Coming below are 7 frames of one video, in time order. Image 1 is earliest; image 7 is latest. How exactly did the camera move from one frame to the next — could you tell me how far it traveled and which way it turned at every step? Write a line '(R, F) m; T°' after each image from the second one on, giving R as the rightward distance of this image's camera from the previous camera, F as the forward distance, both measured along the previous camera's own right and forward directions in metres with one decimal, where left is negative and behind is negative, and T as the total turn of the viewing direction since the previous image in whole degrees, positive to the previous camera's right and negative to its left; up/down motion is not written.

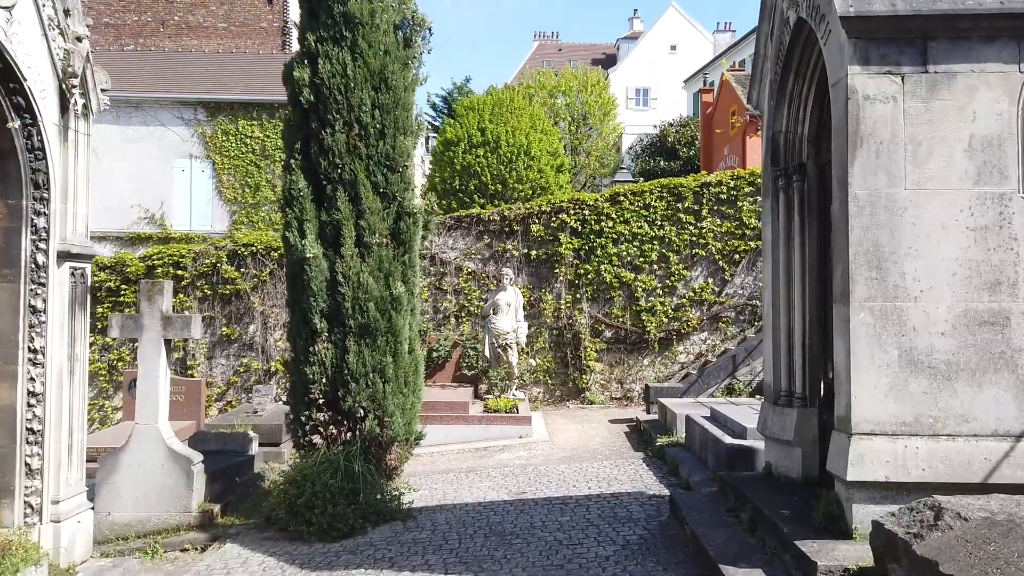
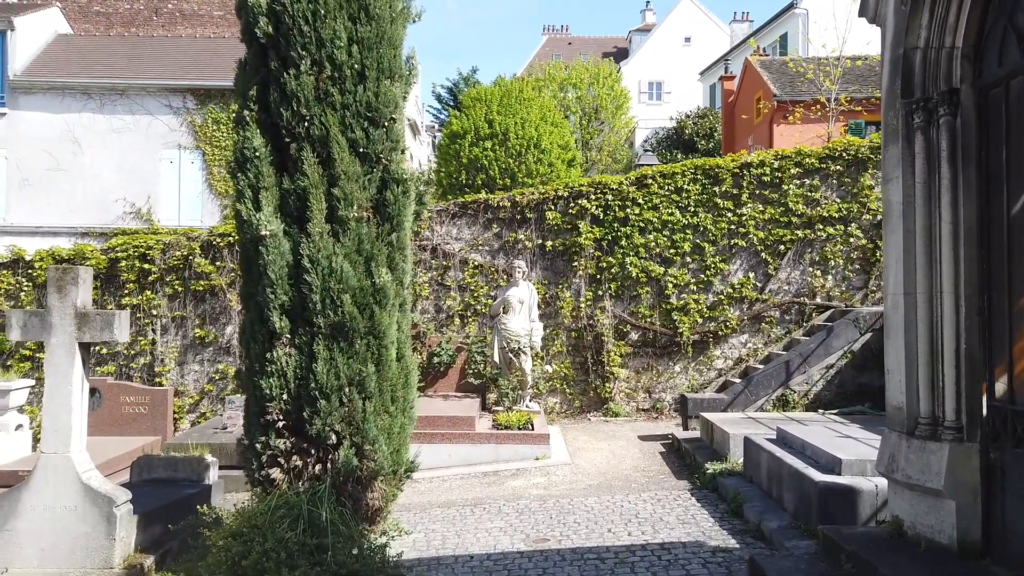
(-0.1, +1.5) m; -1°
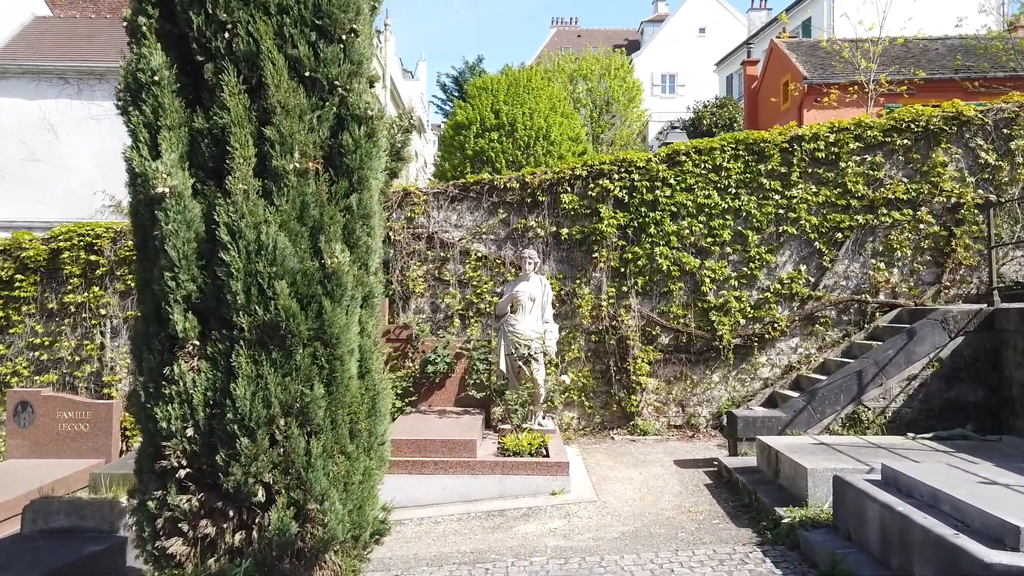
(0.0, +1.6) m; -1°
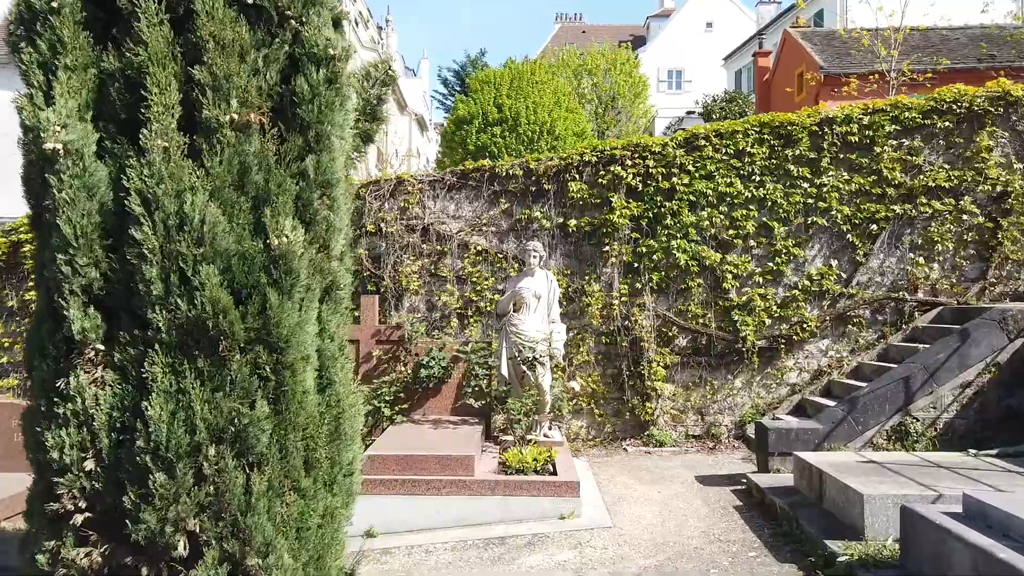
(0.0, +0.8) m; 0°
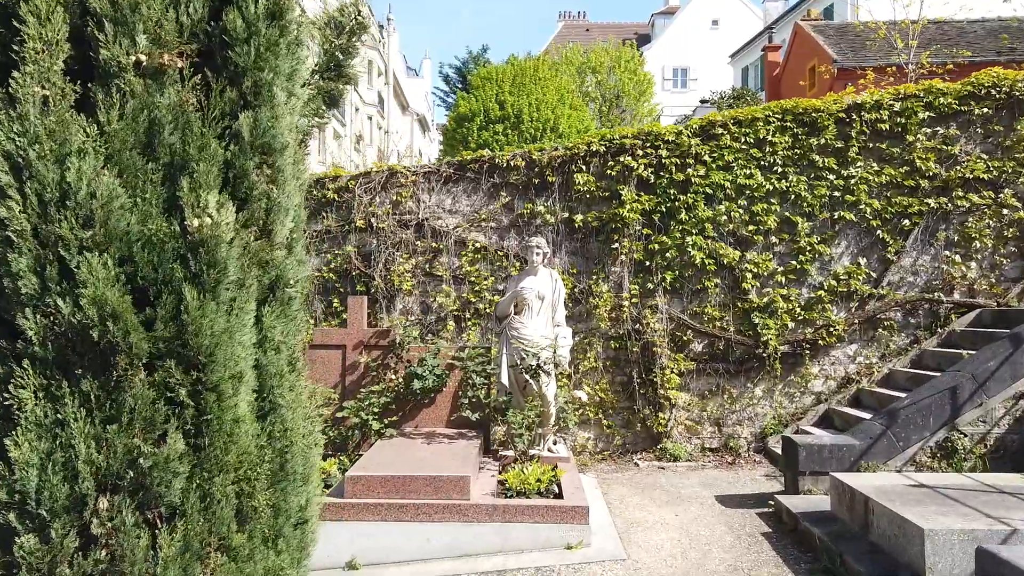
(0.0, +0.6) m; 0°
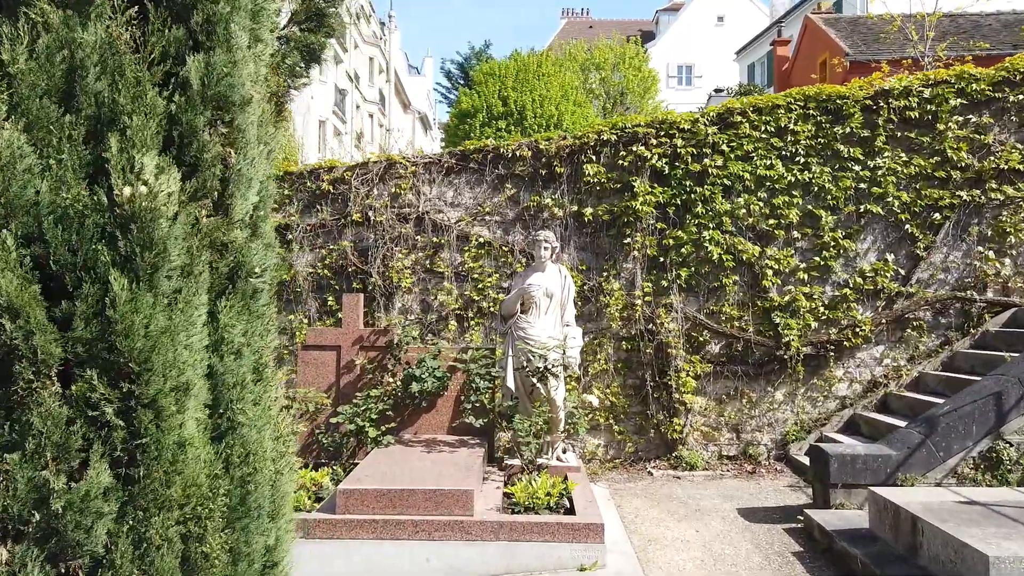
(0.0, +0.4) m; 0°
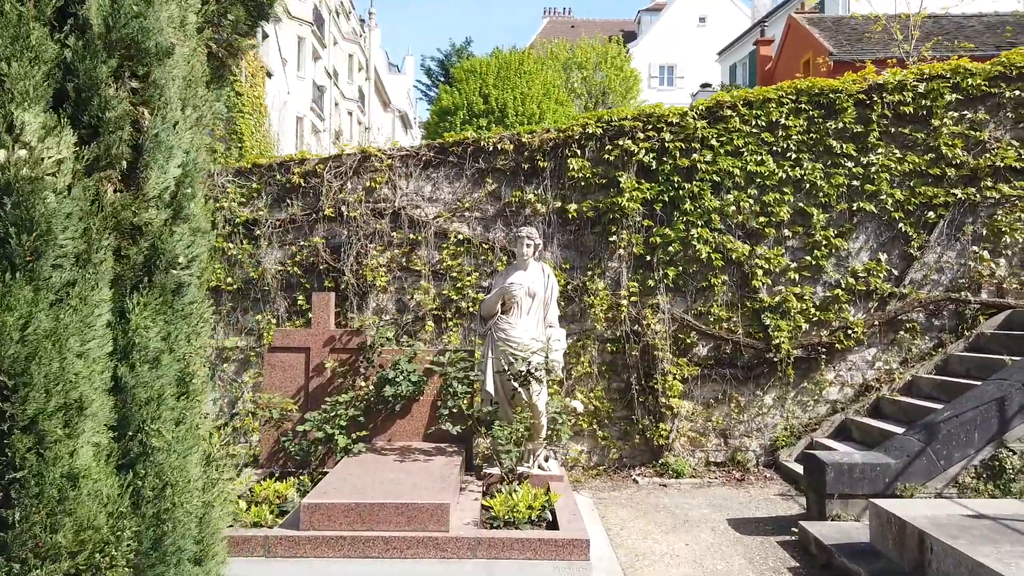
(0.0, +0.3) m; +1°
